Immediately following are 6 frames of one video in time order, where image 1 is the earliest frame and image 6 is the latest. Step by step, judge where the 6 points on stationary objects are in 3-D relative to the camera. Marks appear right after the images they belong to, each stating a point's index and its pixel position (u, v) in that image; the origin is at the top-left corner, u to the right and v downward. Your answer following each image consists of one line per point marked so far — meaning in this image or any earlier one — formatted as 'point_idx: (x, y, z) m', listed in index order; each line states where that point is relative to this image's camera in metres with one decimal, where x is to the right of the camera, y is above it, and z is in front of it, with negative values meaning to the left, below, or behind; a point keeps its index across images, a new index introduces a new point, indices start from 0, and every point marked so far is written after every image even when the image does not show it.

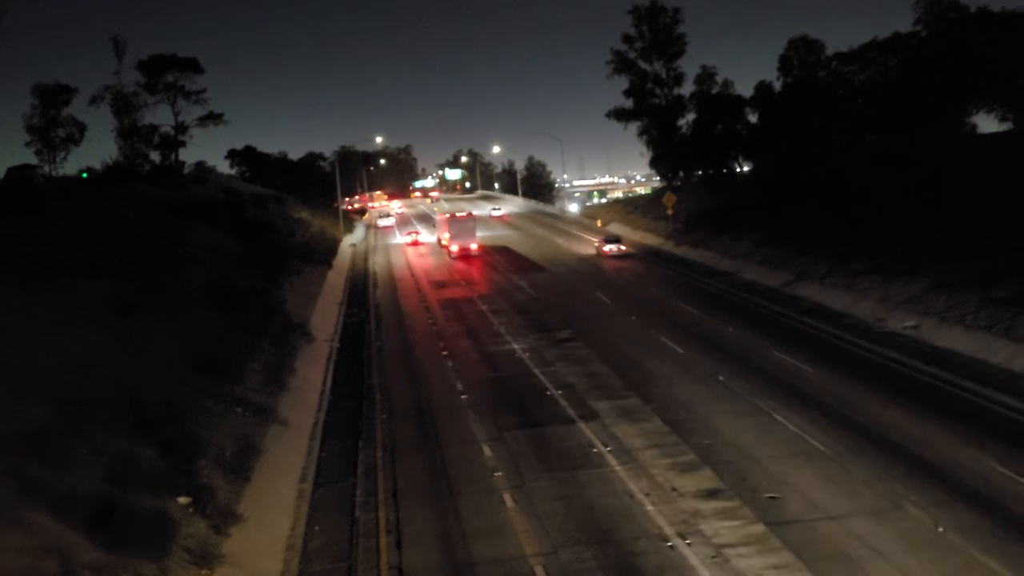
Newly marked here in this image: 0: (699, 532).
0: (+3.4, -4.5, +18.3) m
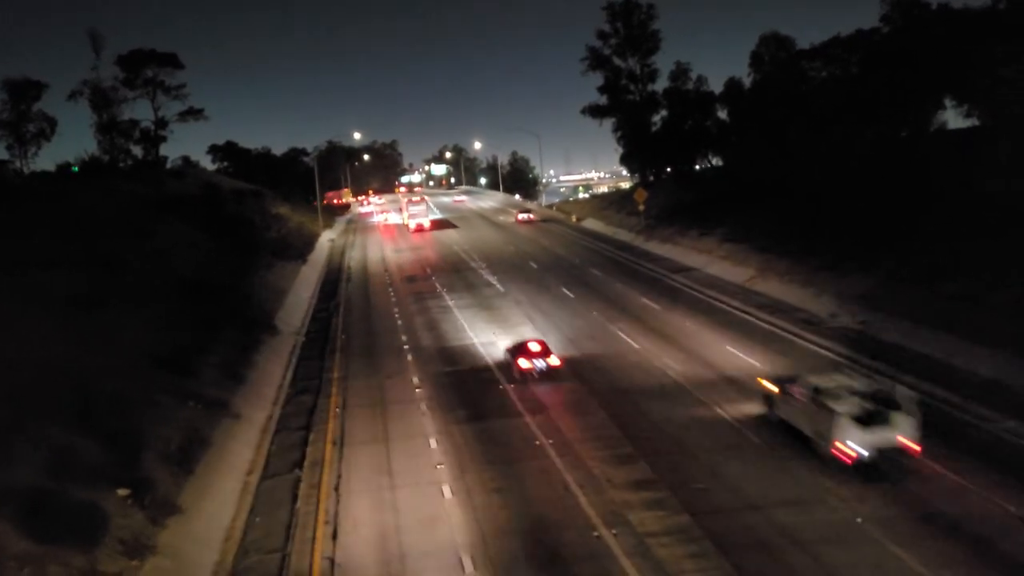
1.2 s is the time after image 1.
0: (+2.2, -4.4, +18.8) m
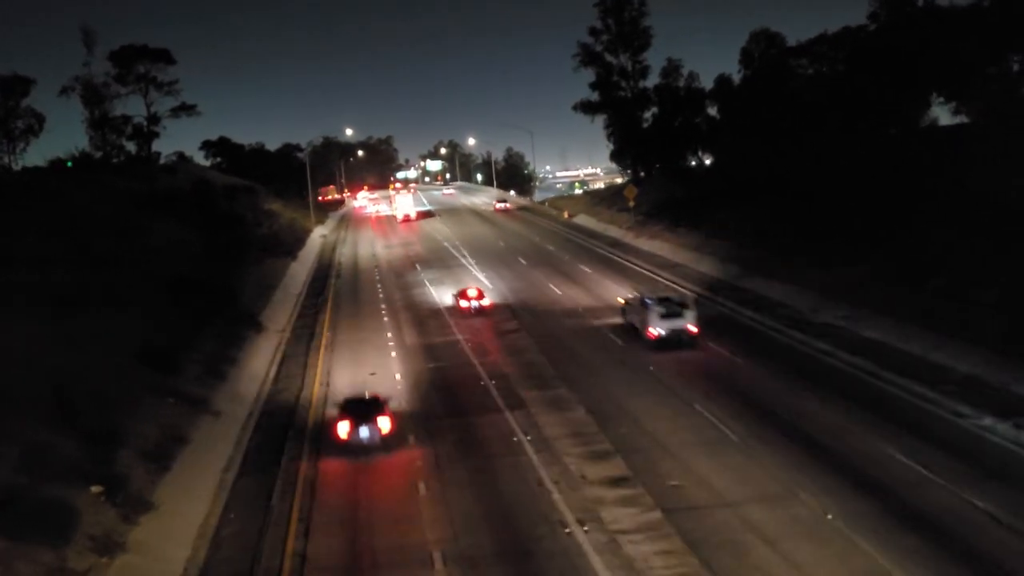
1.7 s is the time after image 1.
0: (+1.6, -4.3, +18.8) m
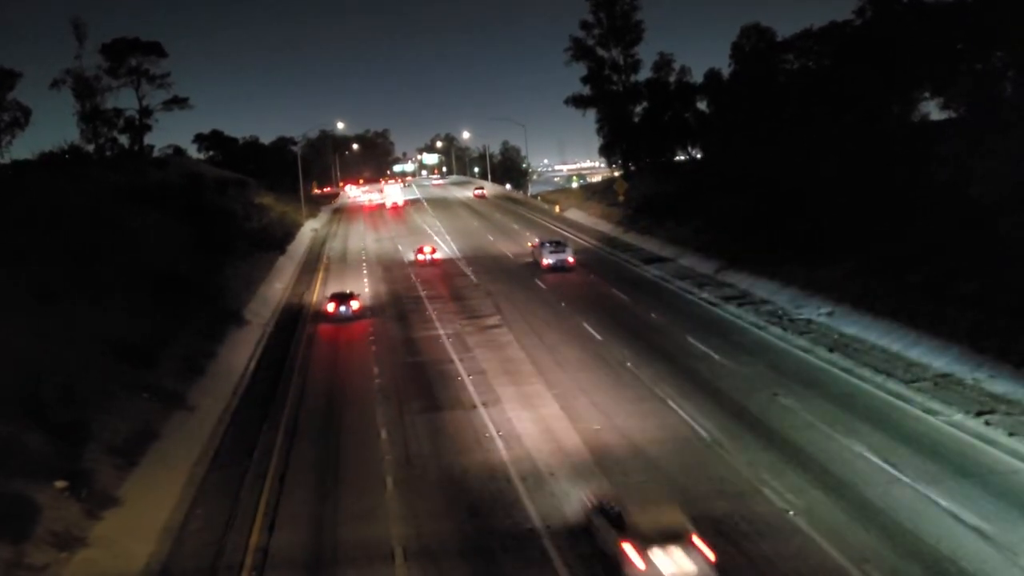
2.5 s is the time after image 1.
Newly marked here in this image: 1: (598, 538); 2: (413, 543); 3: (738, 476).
0: (+0.9, -4.3, +18.8) m
1: (+1.5, -4.4, +17.5) m
2: (-1.8, -4.6, +17.9) m
3: (+4.5, -3.8, +19.9) m
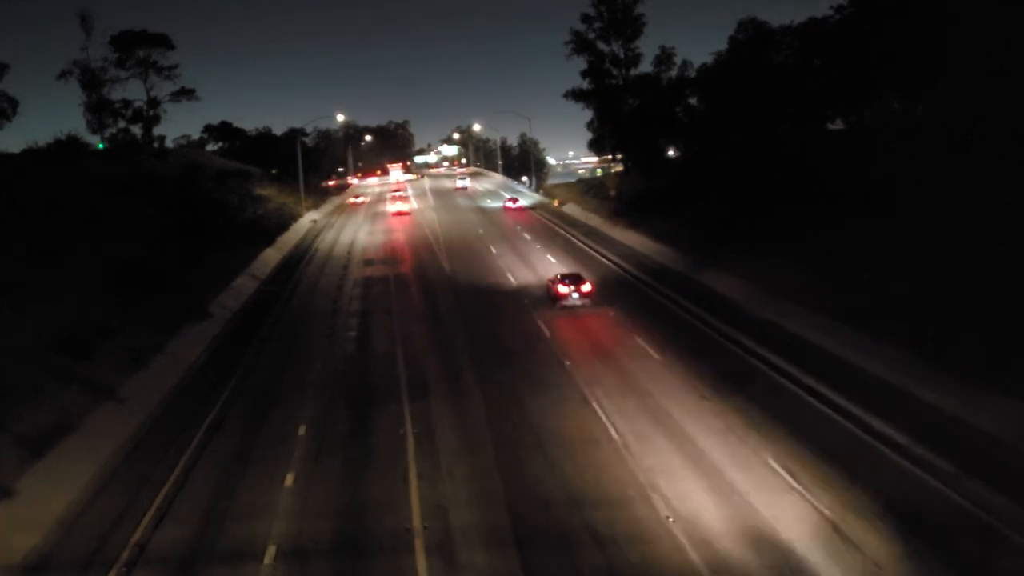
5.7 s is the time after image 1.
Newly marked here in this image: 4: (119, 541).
0: (-1.3, -4.3, +18.8) m
1: (-0.7, -4.5, +17.4) m
2: (-4.1, -4.6, +17.9) m
3: (+2.4, -3.9, +19.7) m
4: (-7.3, -4.7, +18.3) m
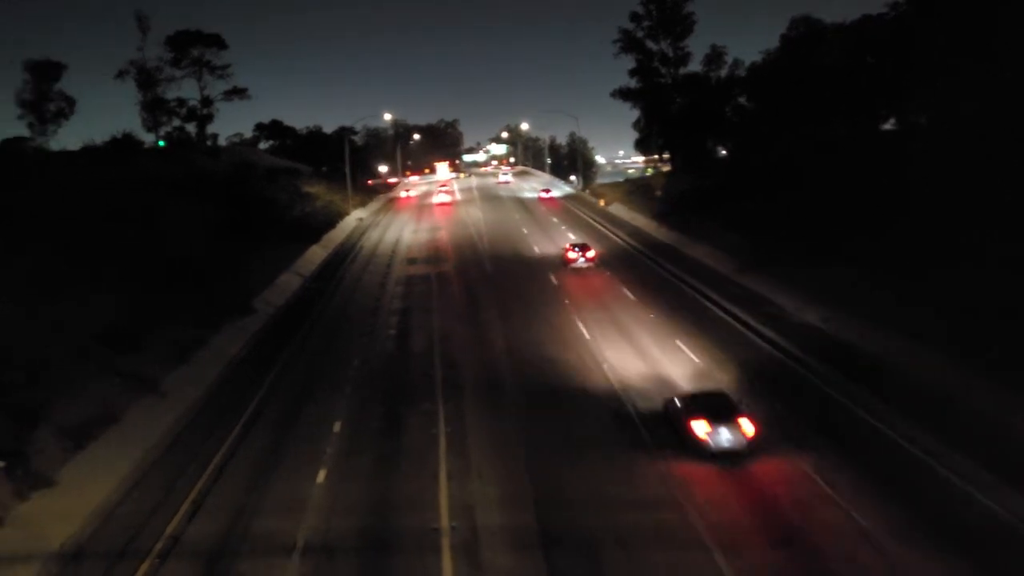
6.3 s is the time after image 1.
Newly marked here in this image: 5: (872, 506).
0: (-0.8, -4.3, +18.8) m
1: (-0.3, -4.5, +17.4) m
2: (-3.6, -4.6, +18.1) m
3: (+2.9, -3.9, +19.5) m
4: (-6.8, -4.6, +18.6) m
5: (+6.6, -4.0, +18.2) m
